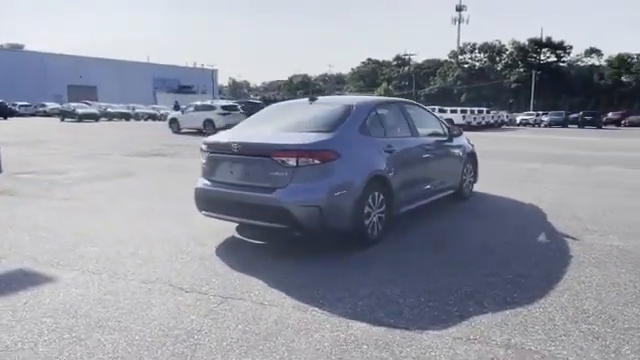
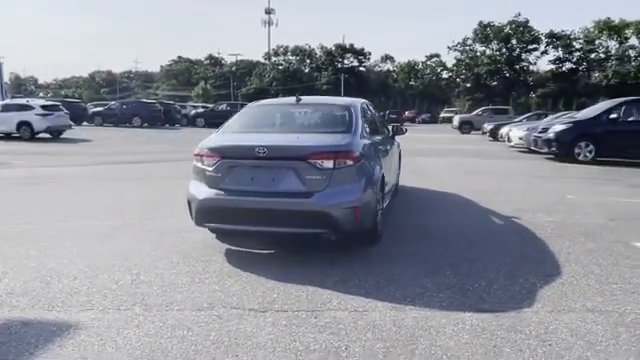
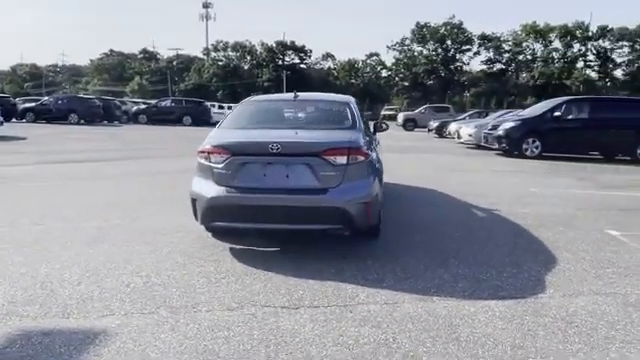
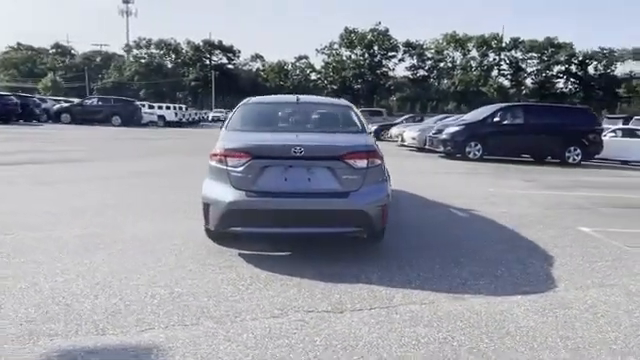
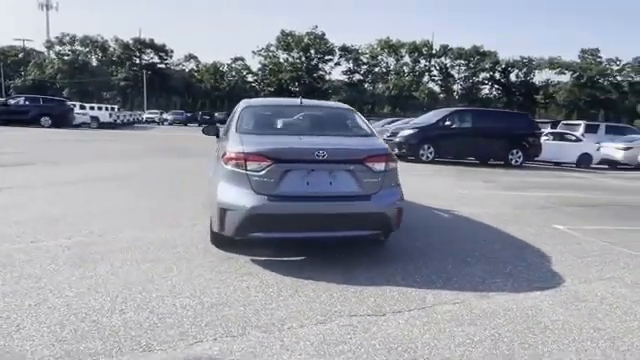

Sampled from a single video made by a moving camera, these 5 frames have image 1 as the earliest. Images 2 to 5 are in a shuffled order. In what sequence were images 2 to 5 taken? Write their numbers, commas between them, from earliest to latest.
2, 3, 4, 5
